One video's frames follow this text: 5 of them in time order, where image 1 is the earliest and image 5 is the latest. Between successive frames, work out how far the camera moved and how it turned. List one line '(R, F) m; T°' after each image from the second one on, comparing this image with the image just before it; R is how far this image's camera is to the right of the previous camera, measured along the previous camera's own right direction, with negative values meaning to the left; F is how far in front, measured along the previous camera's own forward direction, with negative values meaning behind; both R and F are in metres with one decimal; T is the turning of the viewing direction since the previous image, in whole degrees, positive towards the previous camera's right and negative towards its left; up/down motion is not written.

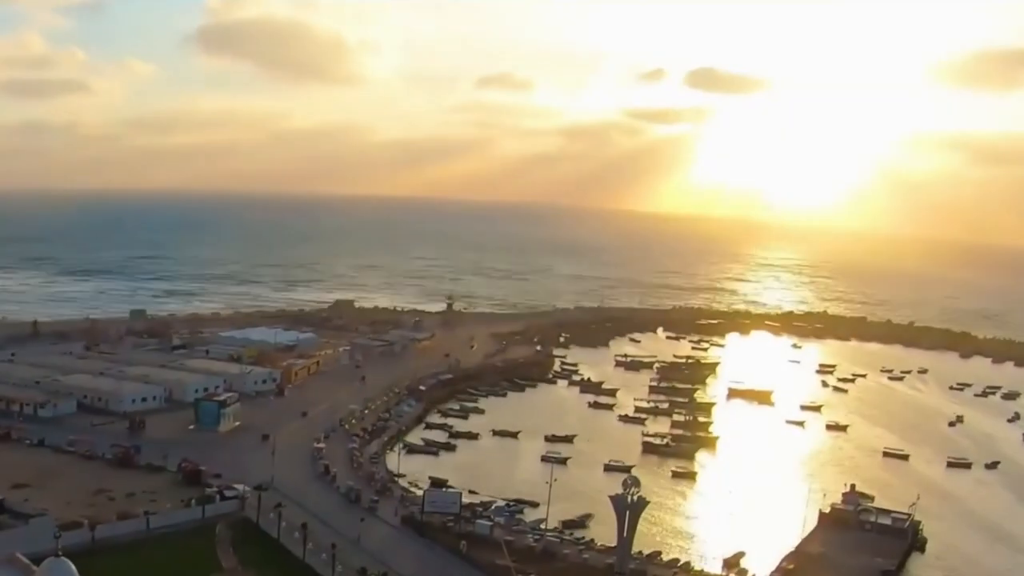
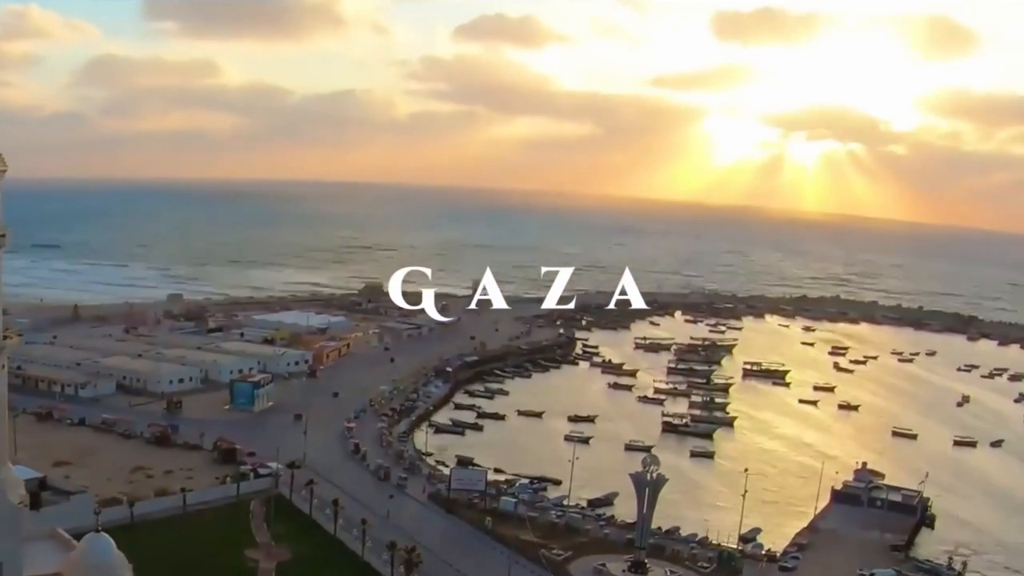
(0.0, -1.1) m; -1°
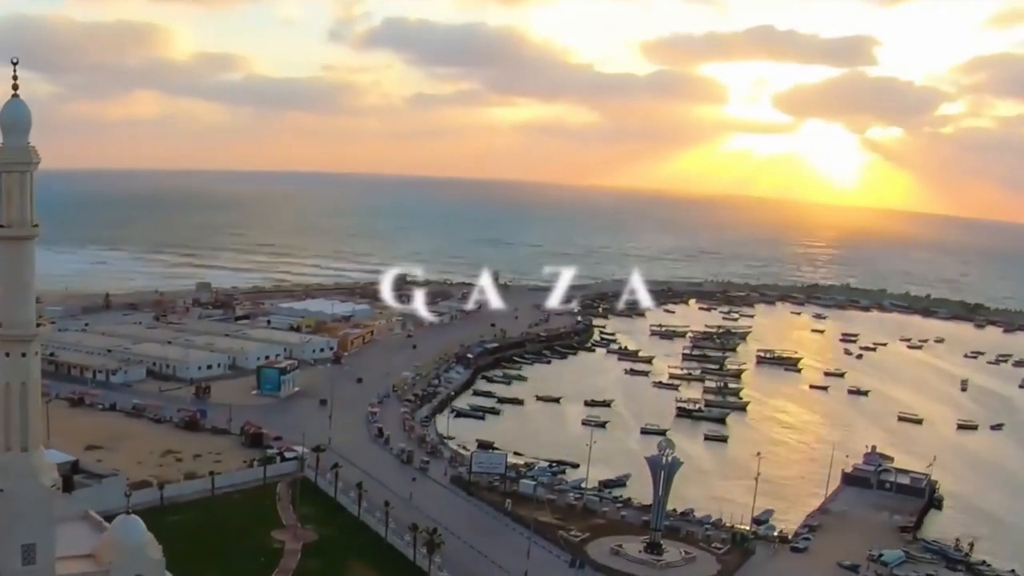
(0.0, -0.9) m; -1°
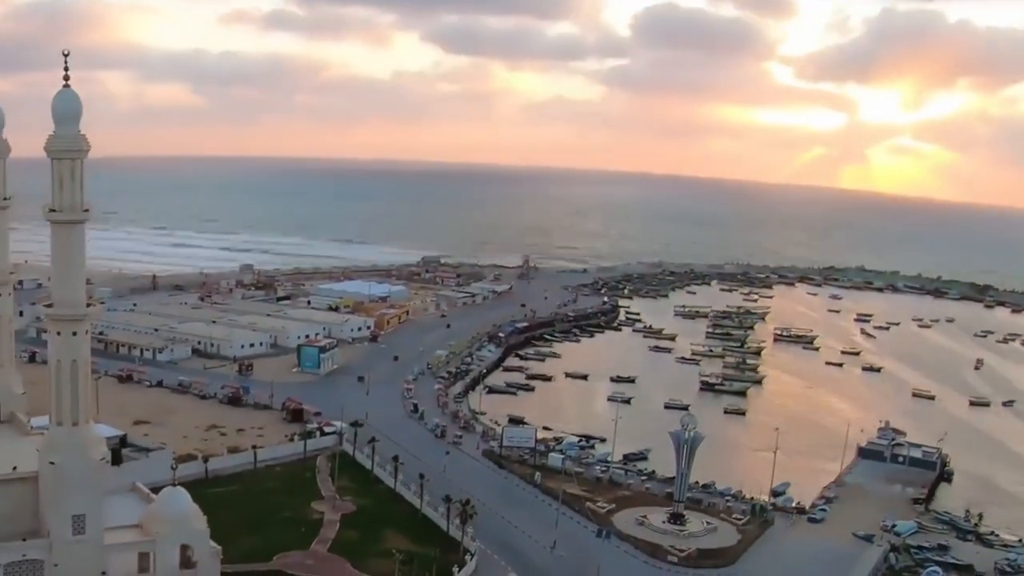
(0.0, -1.5) m; -2°
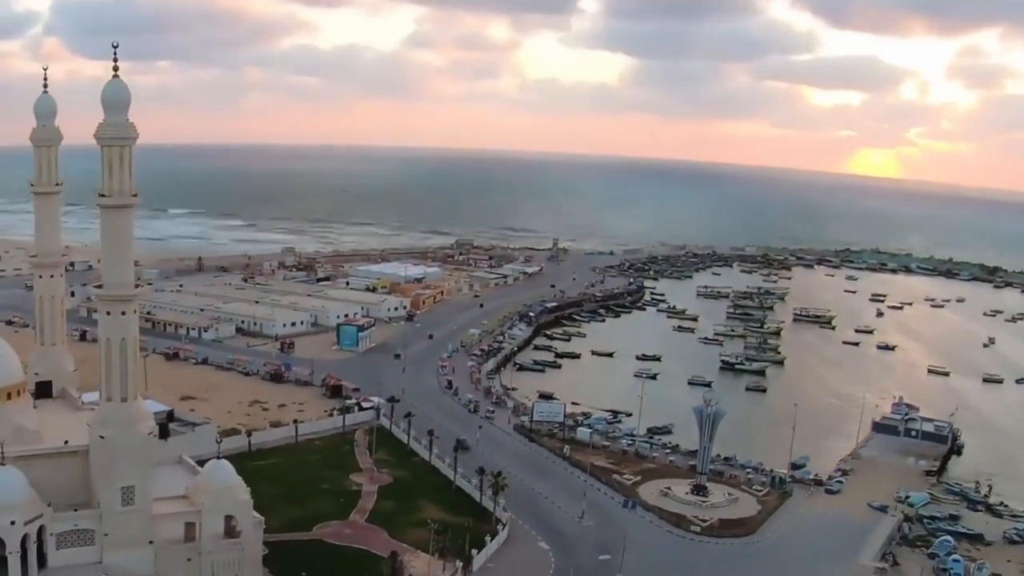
(+0.1, -1.6) m; -2°
